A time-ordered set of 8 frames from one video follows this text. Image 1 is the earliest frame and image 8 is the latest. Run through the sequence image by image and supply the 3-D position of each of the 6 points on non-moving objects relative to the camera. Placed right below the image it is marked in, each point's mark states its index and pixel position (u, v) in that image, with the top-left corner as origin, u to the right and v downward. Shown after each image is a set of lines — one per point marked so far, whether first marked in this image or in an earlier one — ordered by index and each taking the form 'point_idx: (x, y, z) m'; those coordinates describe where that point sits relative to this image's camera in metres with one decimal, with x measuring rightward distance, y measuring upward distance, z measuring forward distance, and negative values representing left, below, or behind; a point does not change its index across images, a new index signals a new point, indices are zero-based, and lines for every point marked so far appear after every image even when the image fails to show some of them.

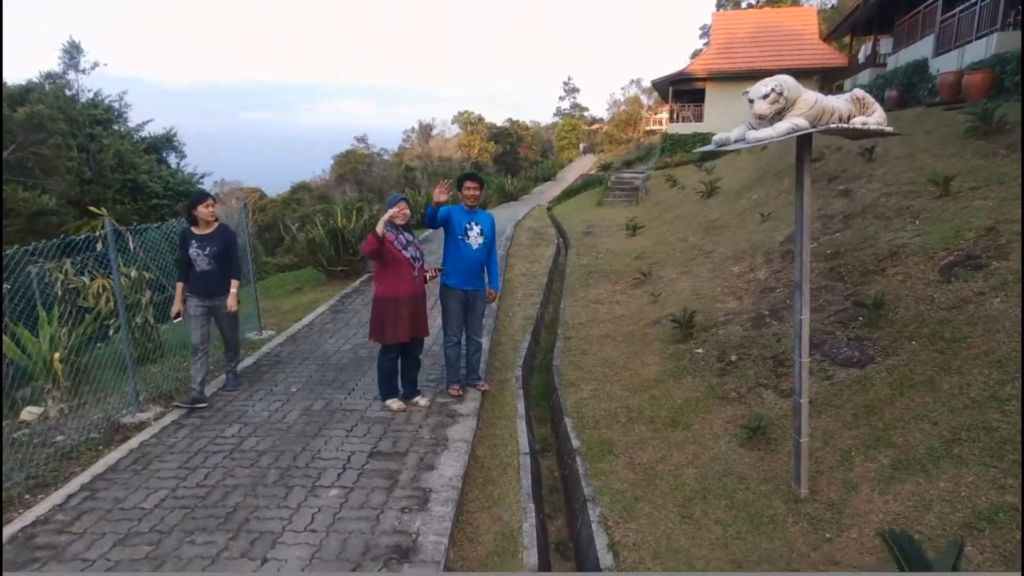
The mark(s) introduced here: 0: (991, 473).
0: (+1.9, -0.7, +2.5) m
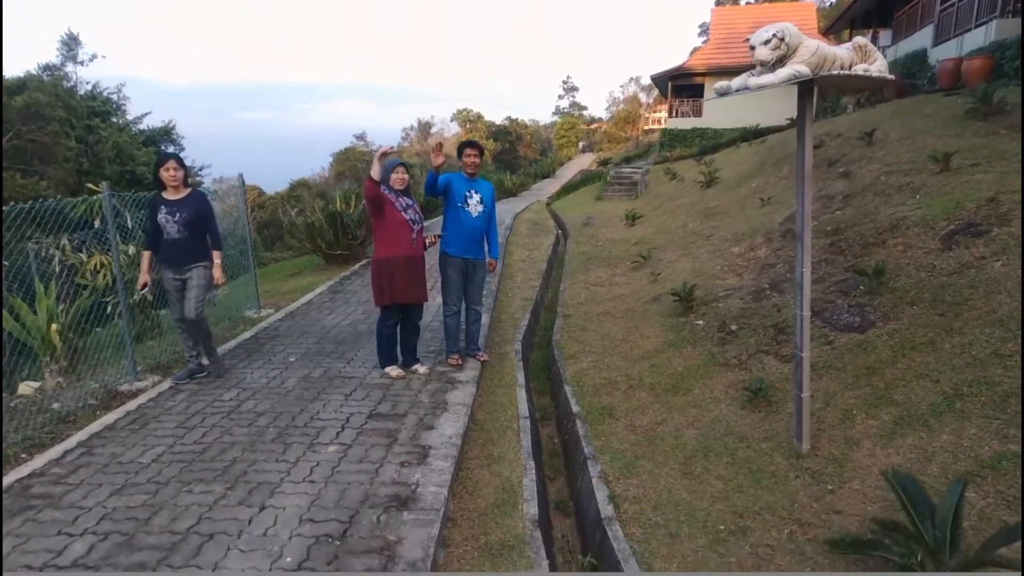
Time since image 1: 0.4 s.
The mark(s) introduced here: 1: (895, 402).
0: (+1.9, -0.5, +2.4) m
1: (+1.7, -0.5, +2.8) m
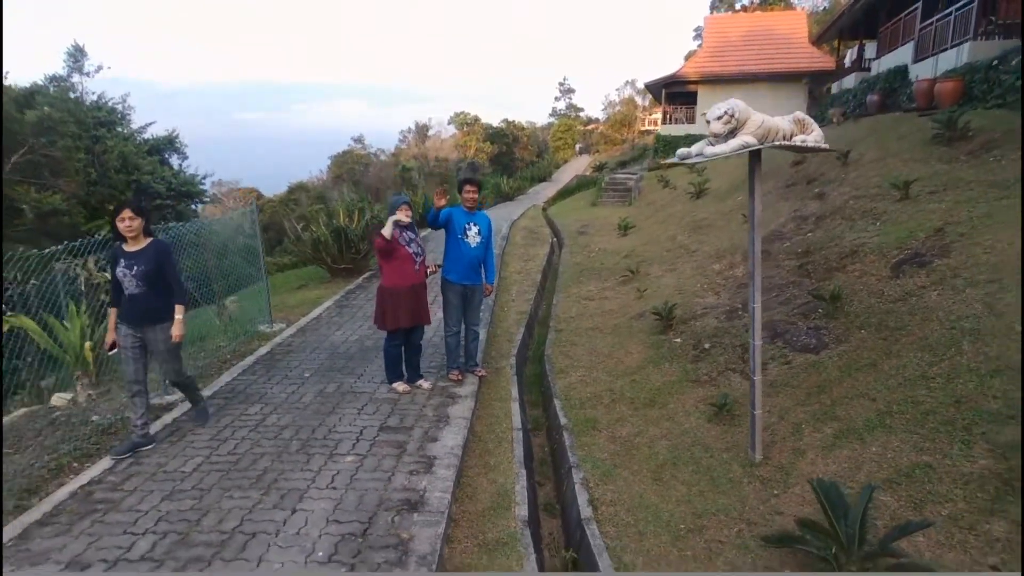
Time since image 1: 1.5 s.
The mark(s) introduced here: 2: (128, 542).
0: (+1.9, -0.7, +2.9) m
1: (+1.7, -0.7, +3.2) m
2: (-1.6, -1.1, +2.6) m
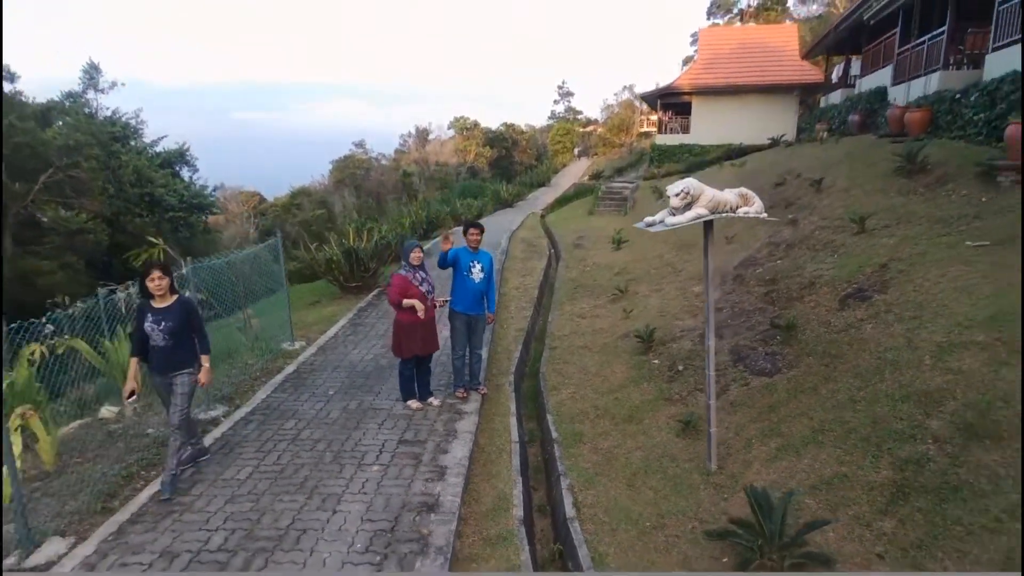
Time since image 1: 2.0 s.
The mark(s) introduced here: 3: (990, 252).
0: (+1.9, -0.9, +3.5) m
1: (+1.7, -0.9, +3.9) m
2: (-1.6, -1.3, +3.2) m
3: (+3.8, +0.2, +4.9) m
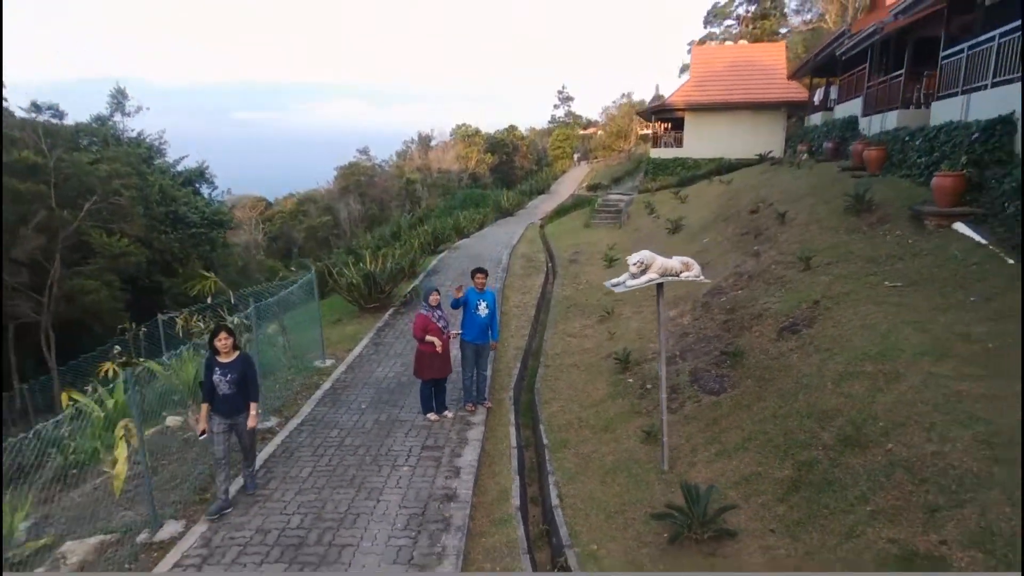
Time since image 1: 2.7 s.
0: (+1.8, -1.3, +4.7) m
1: (+1.7, -1.2, +5.1) m
2: (-1.6, -1.6, +4.4) m
3: (+3.8, -0.1, +6.0) m
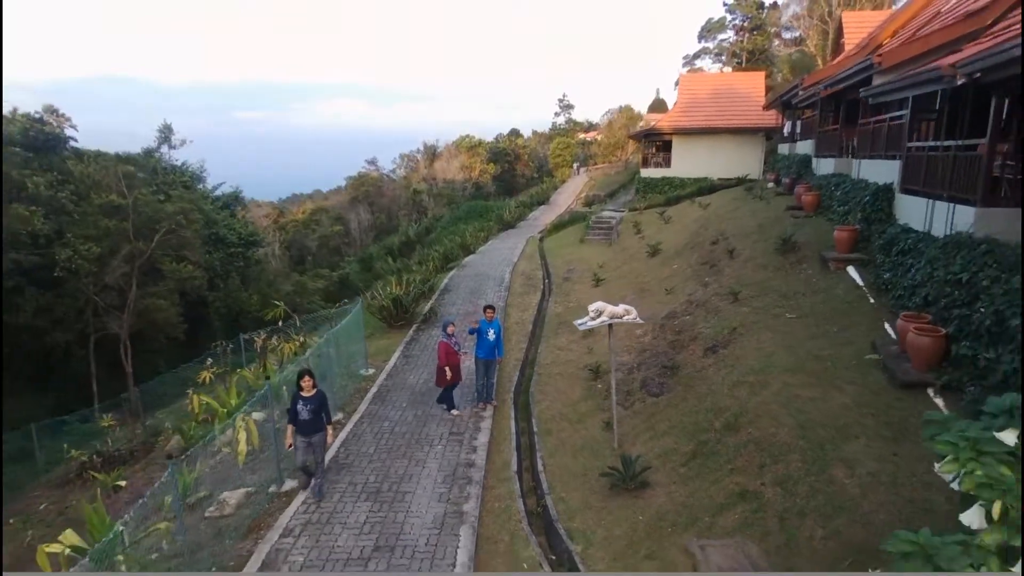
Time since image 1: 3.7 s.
0: (+1.8, -1.7, +7.1) m
1: (+1.7, -1.7, +7.4) m
2: (-1.6, -2.1, +6.8) m
3: (+3.8, -0.5, +8.4) m
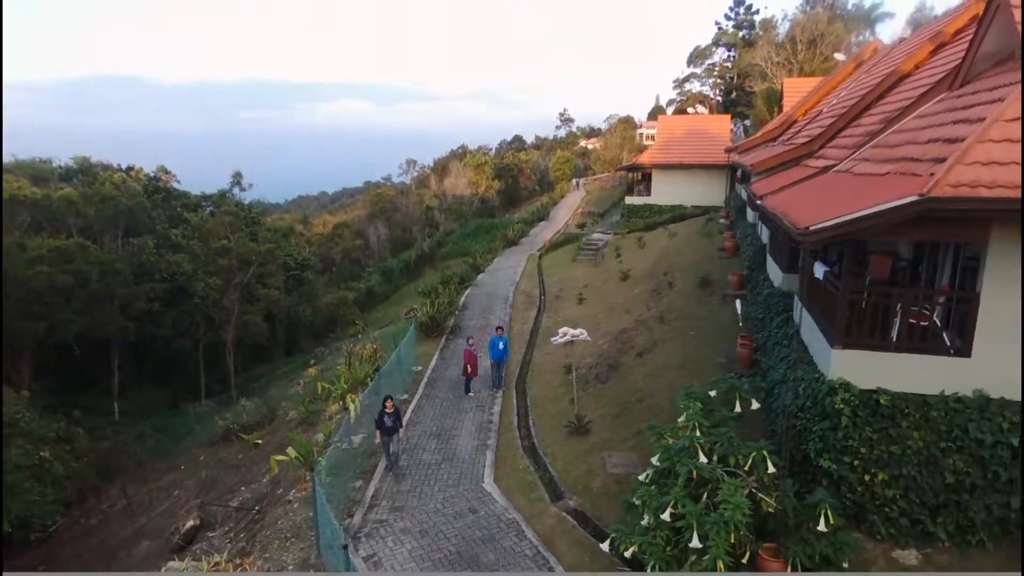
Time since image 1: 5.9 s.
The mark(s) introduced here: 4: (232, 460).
0: (+1.9, -2.3, +12.1) m
1: (+1.7, -2.3, +12.4) m
2: (-1.6, -2.7, +11.8) m
3: (+3.8, -1.1, +13.4) m
4: (-6.5, -4.0, +14.4) m
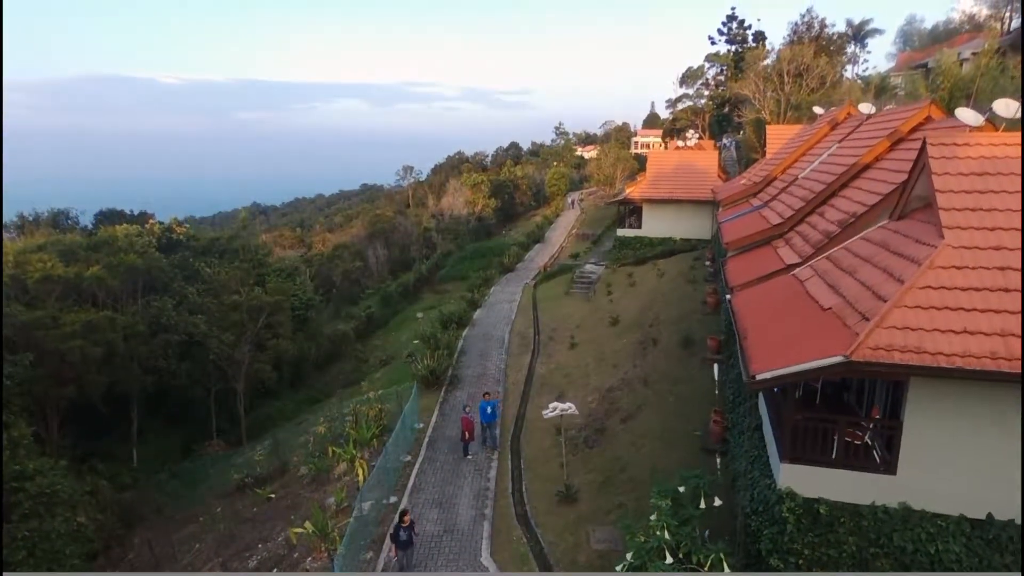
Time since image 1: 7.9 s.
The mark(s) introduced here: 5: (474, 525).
0: (+1.8, -4.0, +13.3) m
1: (+1.6, -4.0, +13.6) m
2: (-1.7, -4.3, +13.0) m
3: (+3.7, -2.8, +14.6) m
4: (-6.6, -5.6, +15.6) m
5: (-0.7, -4.6, +12.0) m
